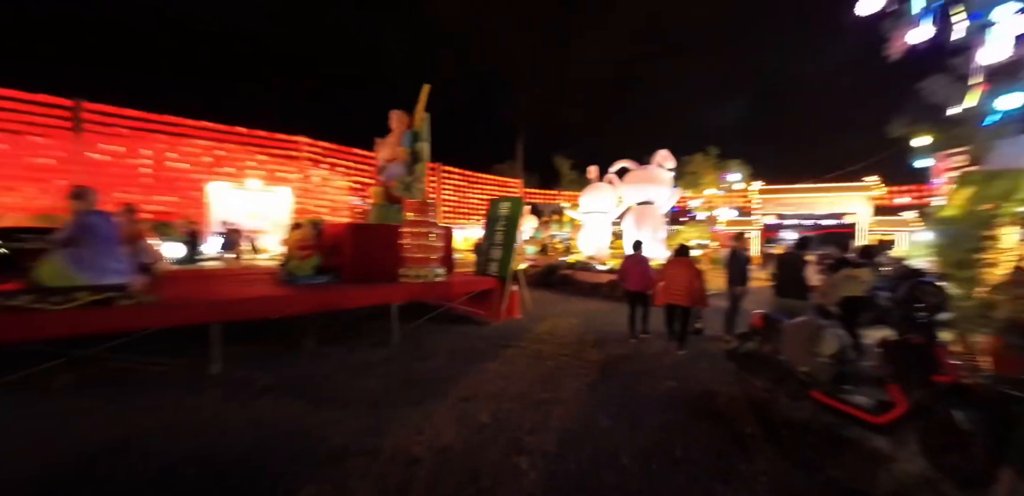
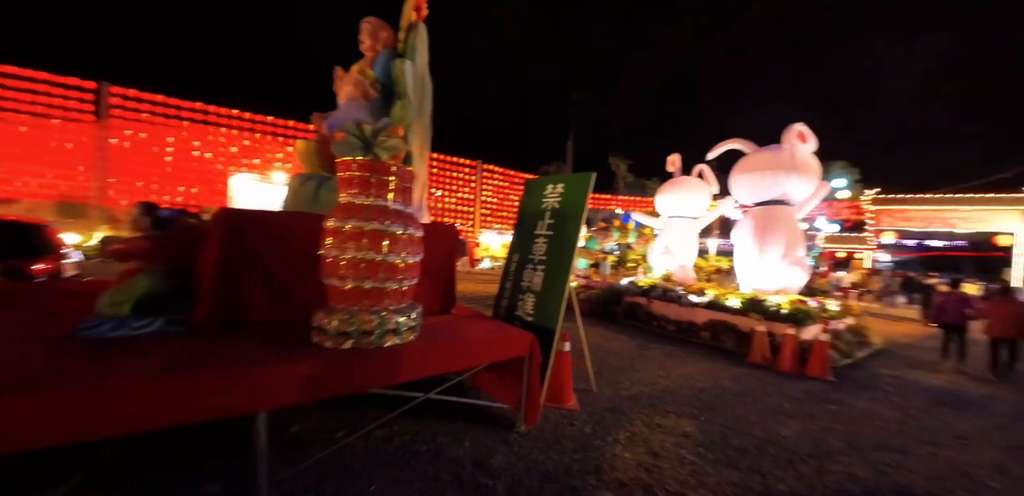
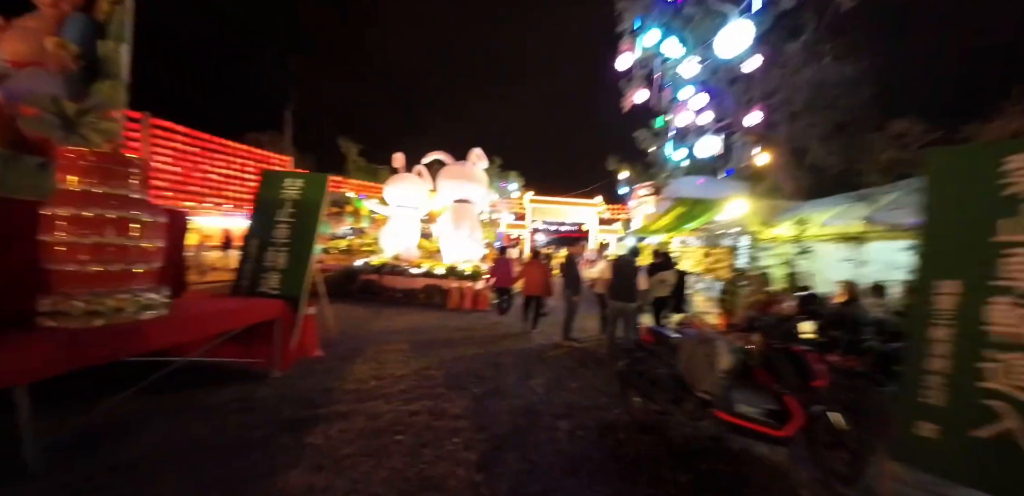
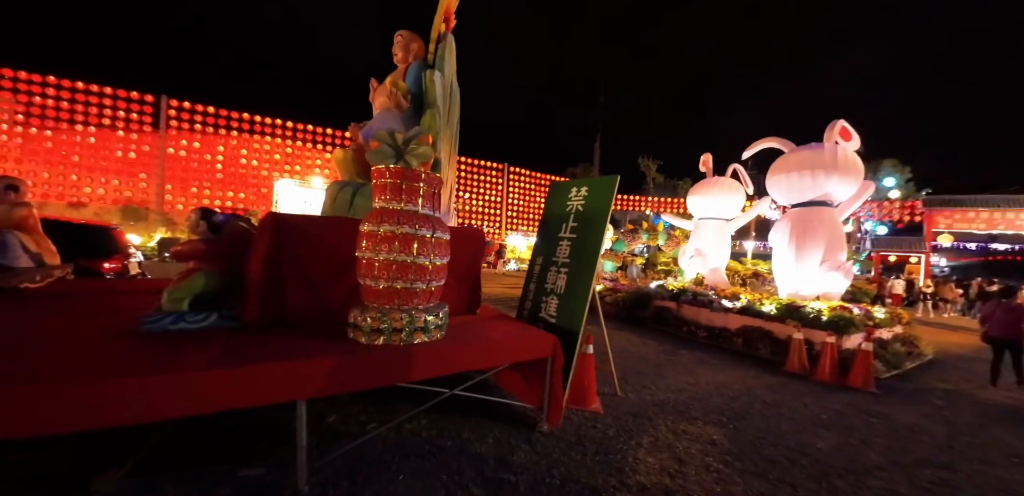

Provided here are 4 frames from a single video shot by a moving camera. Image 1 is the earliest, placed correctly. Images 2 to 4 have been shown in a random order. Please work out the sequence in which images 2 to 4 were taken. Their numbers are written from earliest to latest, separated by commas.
3, 4, 2
